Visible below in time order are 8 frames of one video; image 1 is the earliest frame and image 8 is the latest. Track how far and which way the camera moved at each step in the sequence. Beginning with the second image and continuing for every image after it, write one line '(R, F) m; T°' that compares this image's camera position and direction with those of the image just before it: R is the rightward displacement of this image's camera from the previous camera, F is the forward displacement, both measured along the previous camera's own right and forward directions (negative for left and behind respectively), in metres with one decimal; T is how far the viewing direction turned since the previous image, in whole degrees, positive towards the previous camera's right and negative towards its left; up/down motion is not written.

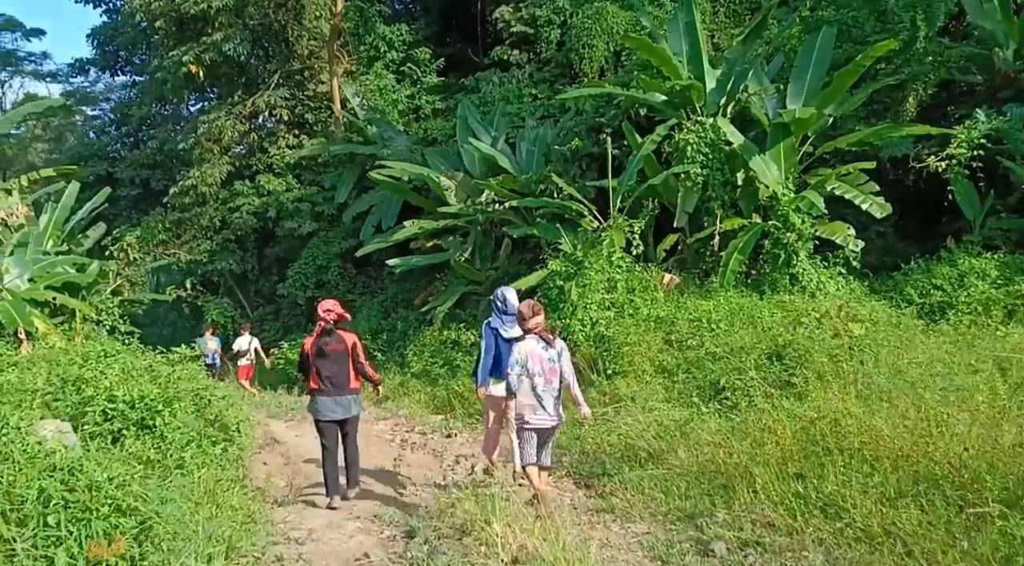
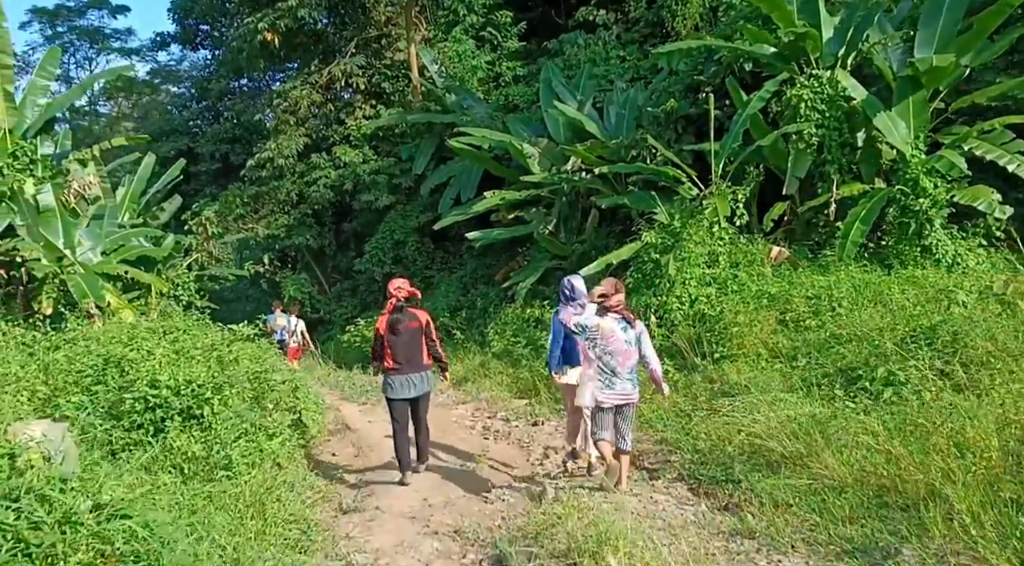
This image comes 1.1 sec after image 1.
(-0.2, +0.8) m; -5°
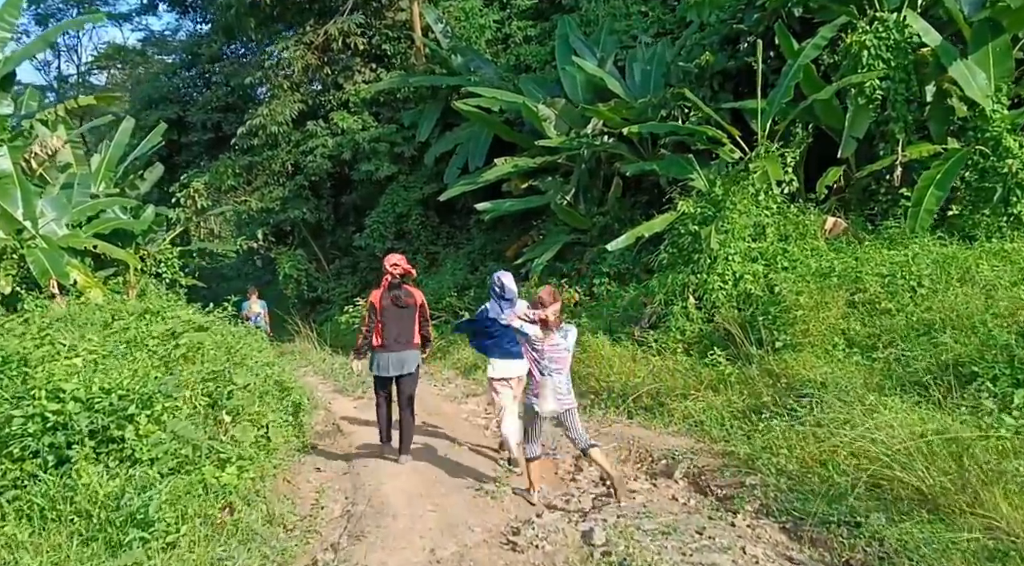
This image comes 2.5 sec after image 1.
(-0.1, +1.2) m; 0°
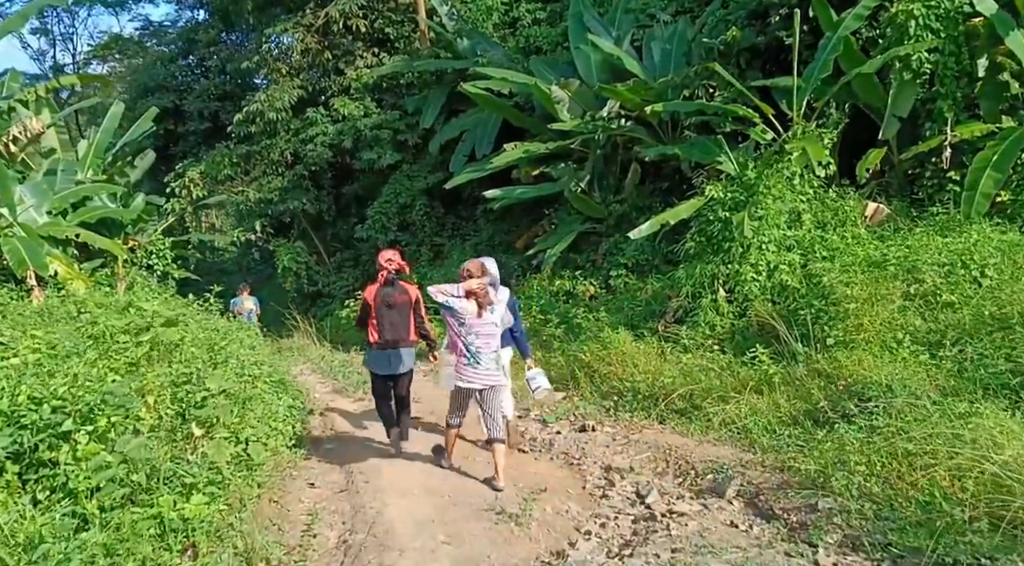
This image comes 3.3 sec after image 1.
(-0.1, +0.7) m; 0°
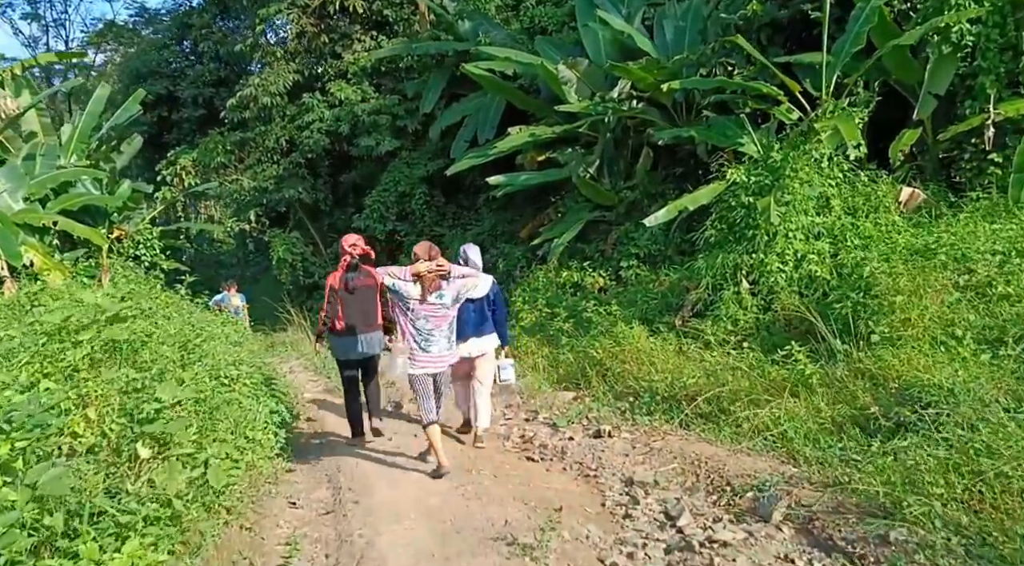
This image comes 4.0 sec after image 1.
(0.0, +0.6) m; 0°
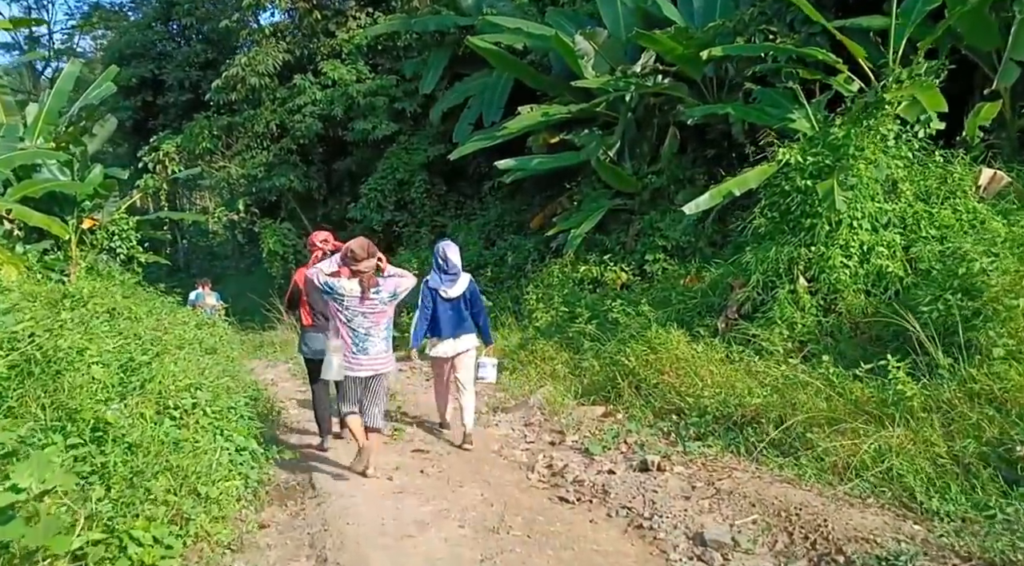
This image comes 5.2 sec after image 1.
(-0.2, +1.0) m; 0°
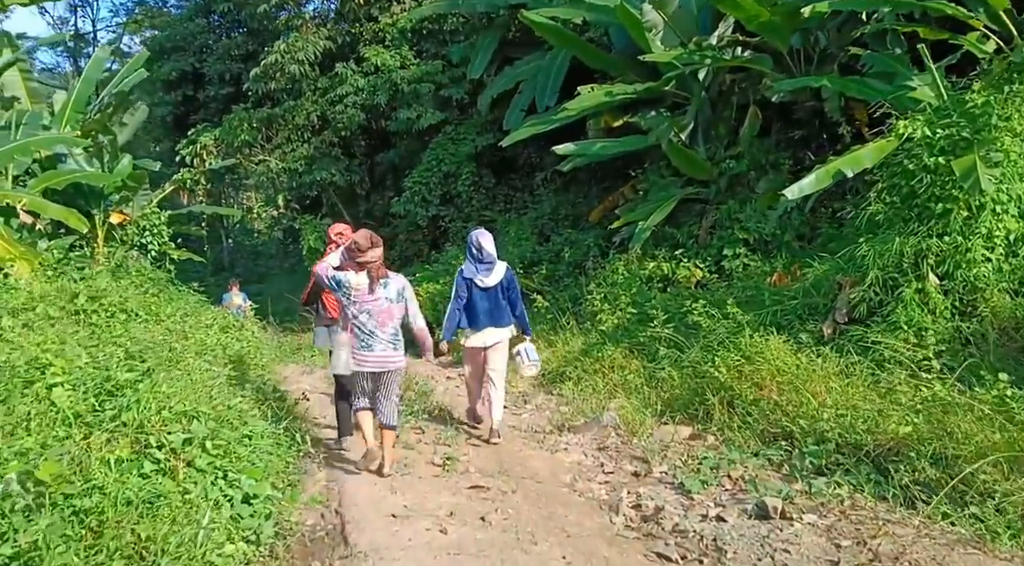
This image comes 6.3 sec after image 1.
(-0.2, +0.9) m; -3°
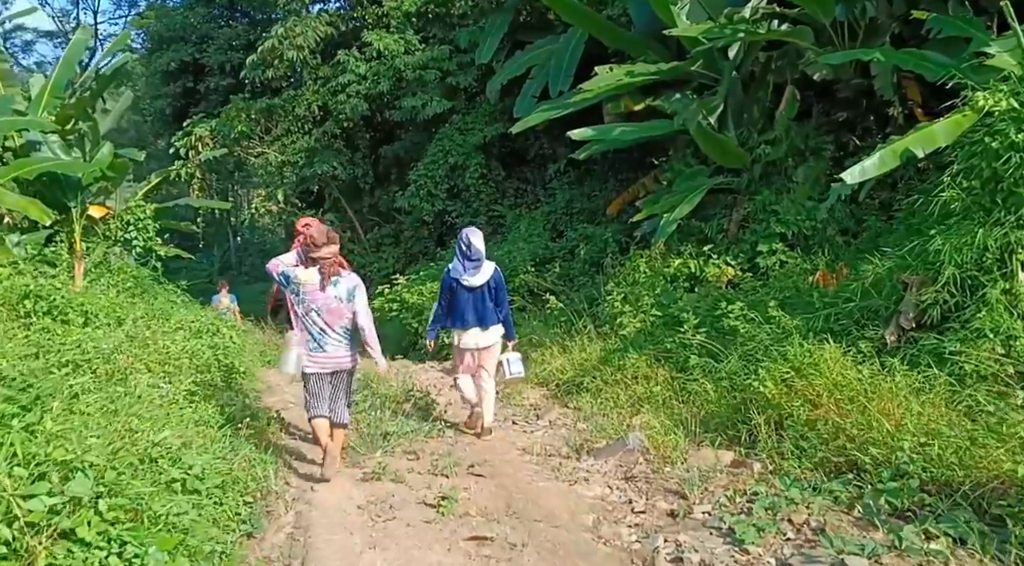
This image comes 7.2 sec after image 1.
(0.0, +0.8) m; -1°
